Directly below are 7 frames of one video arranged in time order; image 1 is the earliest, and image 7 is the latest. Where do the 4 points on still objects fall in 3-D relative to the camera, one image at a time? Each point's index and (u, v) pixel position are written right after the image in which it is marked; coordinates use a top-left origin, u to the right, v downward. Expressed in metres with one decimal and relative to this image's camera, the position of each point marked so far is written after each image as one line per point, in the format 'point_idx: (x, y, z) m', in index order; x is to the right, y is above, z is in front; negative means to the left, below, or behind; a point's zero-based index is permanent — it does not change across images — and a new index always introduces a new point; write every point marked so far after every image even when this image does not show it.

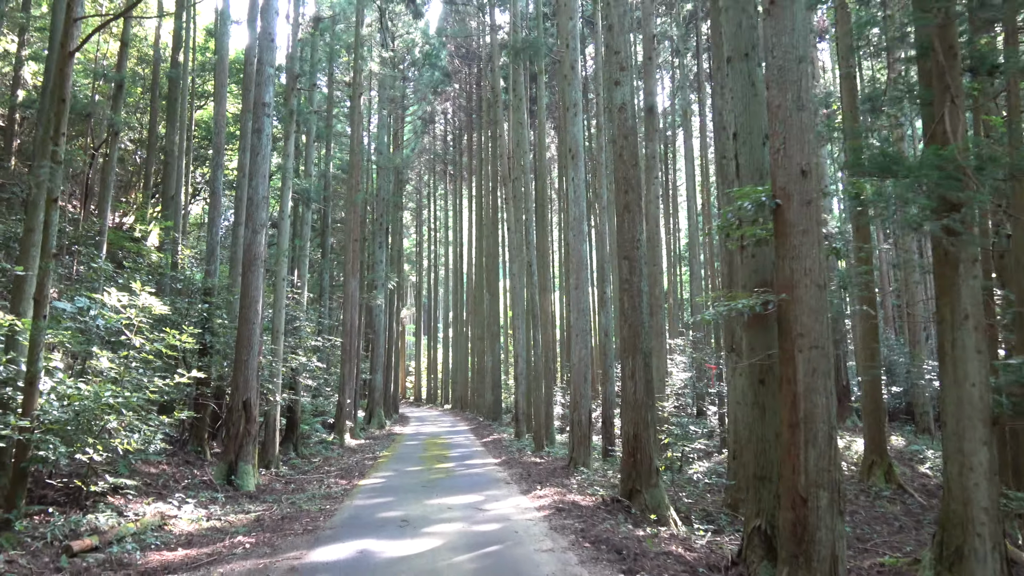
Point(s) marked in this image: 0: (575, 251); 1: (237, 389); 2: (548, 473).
0: (+1.2, +0.7, +14.2) m
1: (-3.9, -1.4, +10.4) m
2: (+0.6, -3.2, +12.5) m
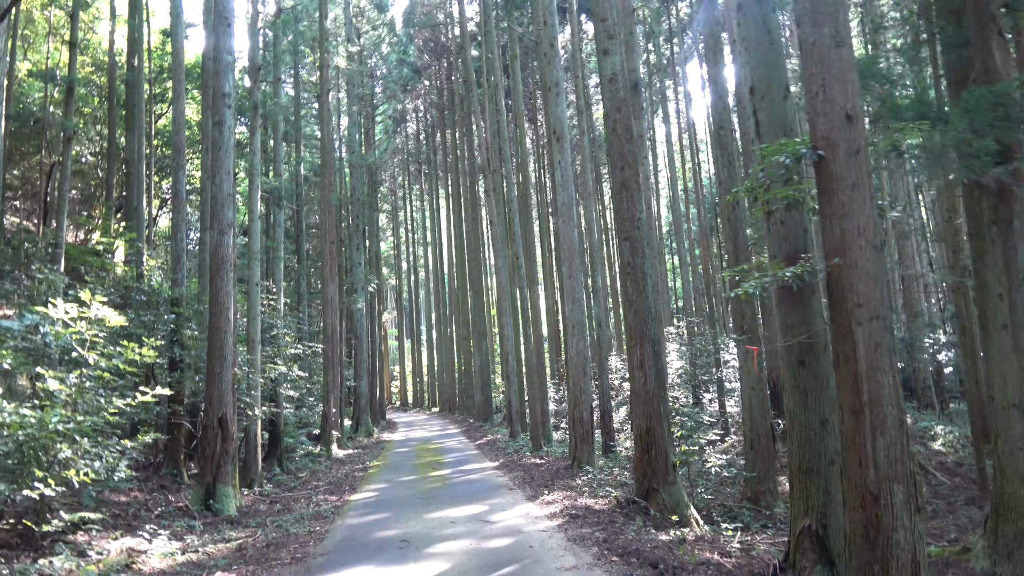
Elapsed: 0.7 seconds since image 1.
0: (+1.0, +0.9, +13.5) m
1: (-3.9, -1.5, +9.5) m
2: (+0.6, -3.0, +11.8) m
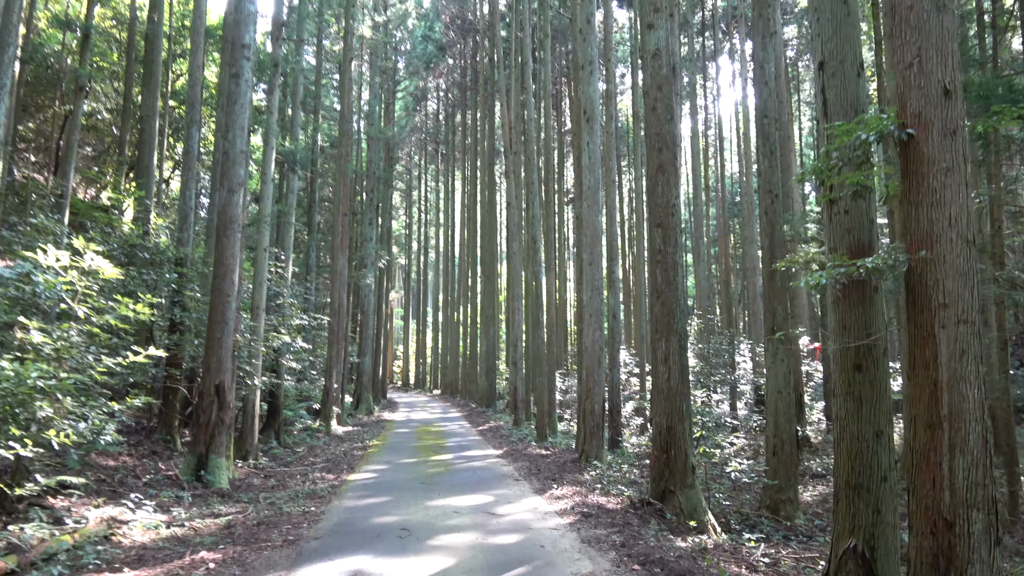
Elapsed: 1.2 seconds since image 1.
0: (+1.3, +1.2, +12.9) m
1: (-3.7, -1.0, +9.0) m
2: (+0.7, -2.8, +11.3) m
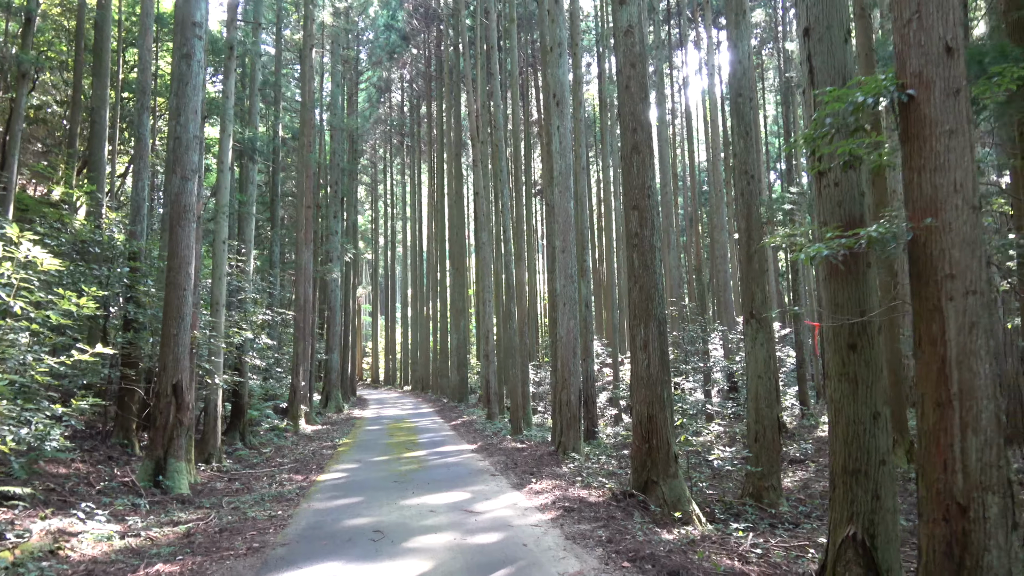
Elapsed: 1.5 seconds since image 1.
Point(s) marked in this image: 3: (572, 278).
0: (+0.8, +1.4, +12.6) m
1: (-4.0, -1.0, +8.5) m
2: (+0.4, -2.6, +11.0) m
3: (+1.0, +0.2, +12.4) m
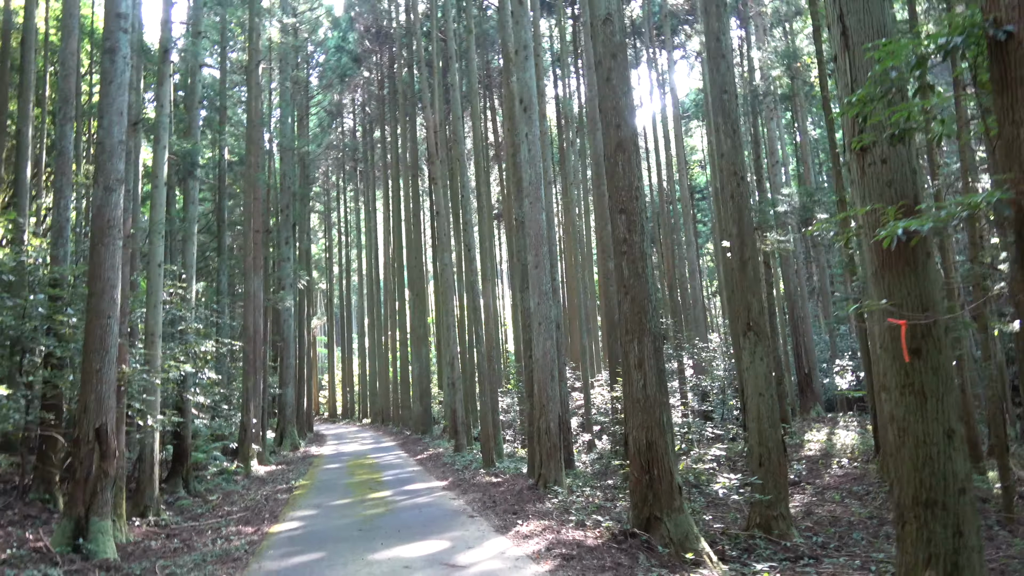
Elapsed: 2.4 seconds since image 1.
0: (+0.3, +1.1, +11.7) m
1: (-4.2, -1.2, +7.3) m
2: (0.0, -2.8, +9.9) m
3: (+0.5, -0.1, +11.5) m
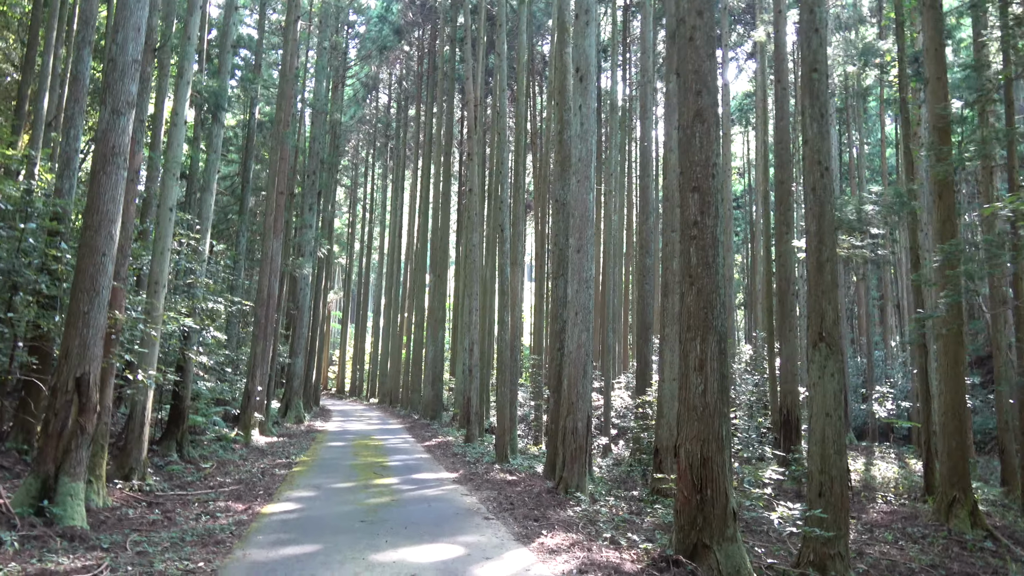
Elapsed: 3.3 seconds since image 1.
0: (+1.0, +1.3, +10.7) m
1: (-3.9, -0.6, +6.4) m
2: (+0.3, -2.6, +9.0) m
3: (+1.1, +0.1, +10.5) m
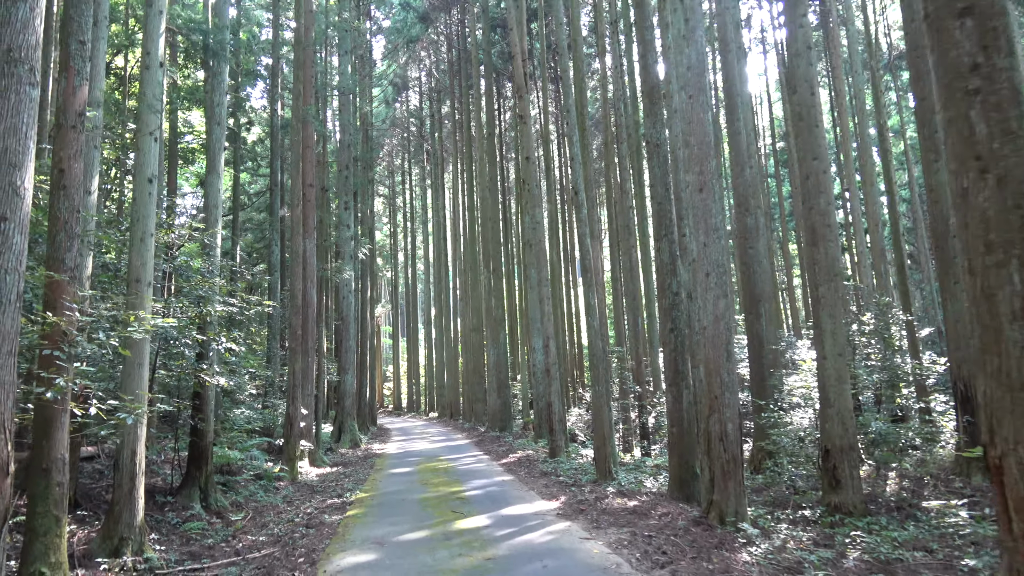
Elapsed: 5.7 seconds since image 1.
0: (+1.9, +1.7, +8.0) m
1: (-3.0, -0.6, +3.9) m
2: (+1.5, -2.2, +6.2) m
3: (+2.1, +0.6, +7.7) m
